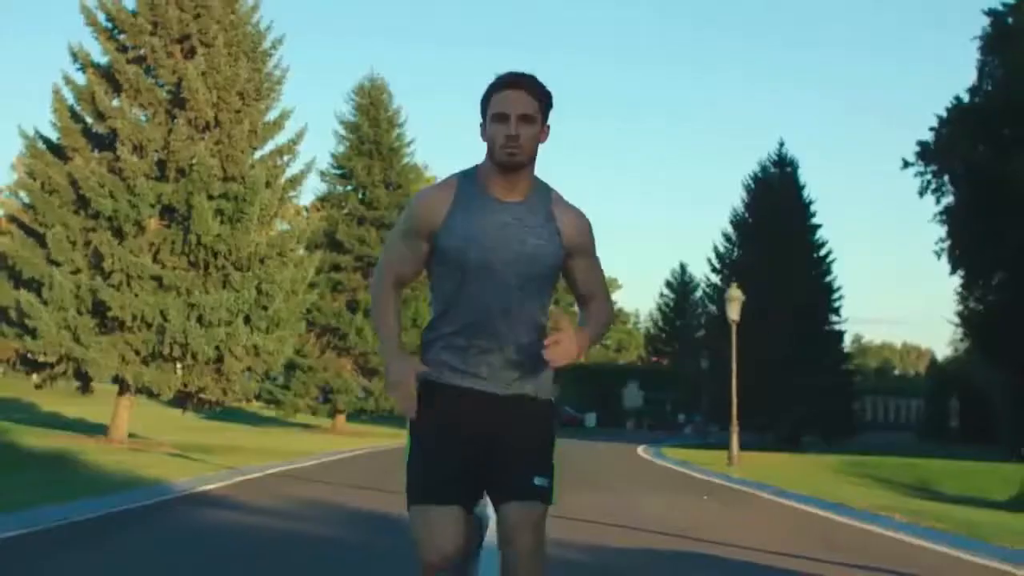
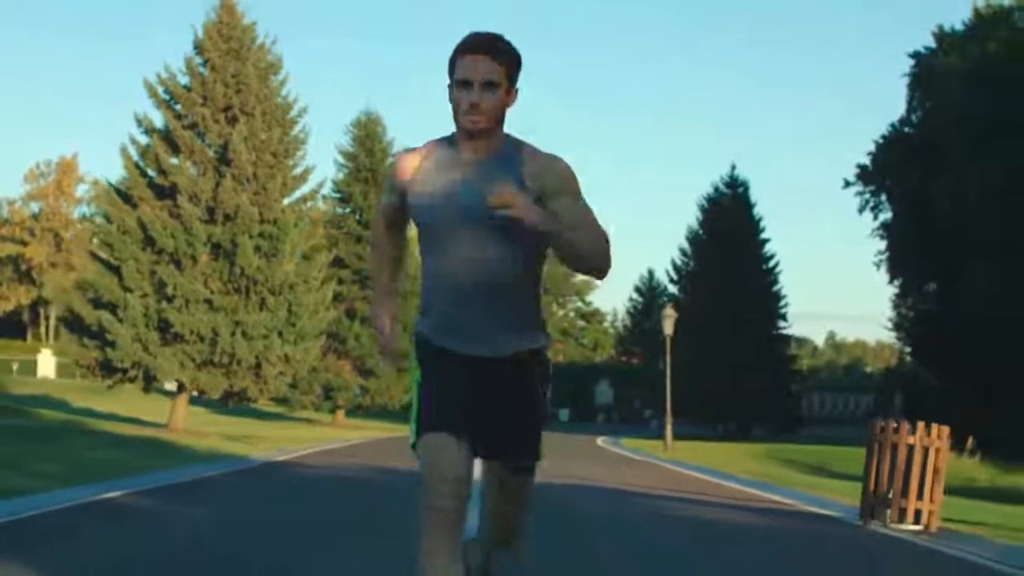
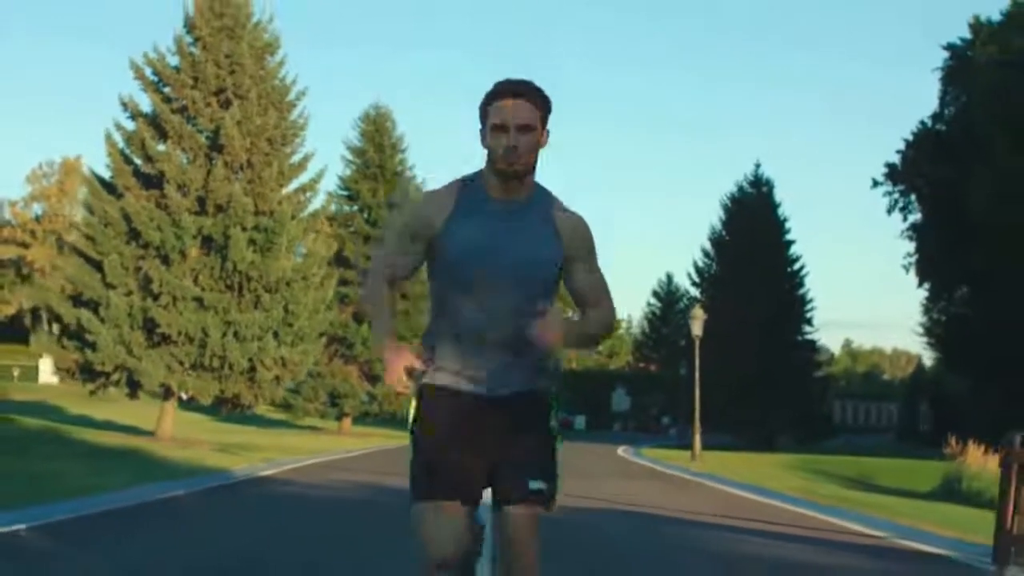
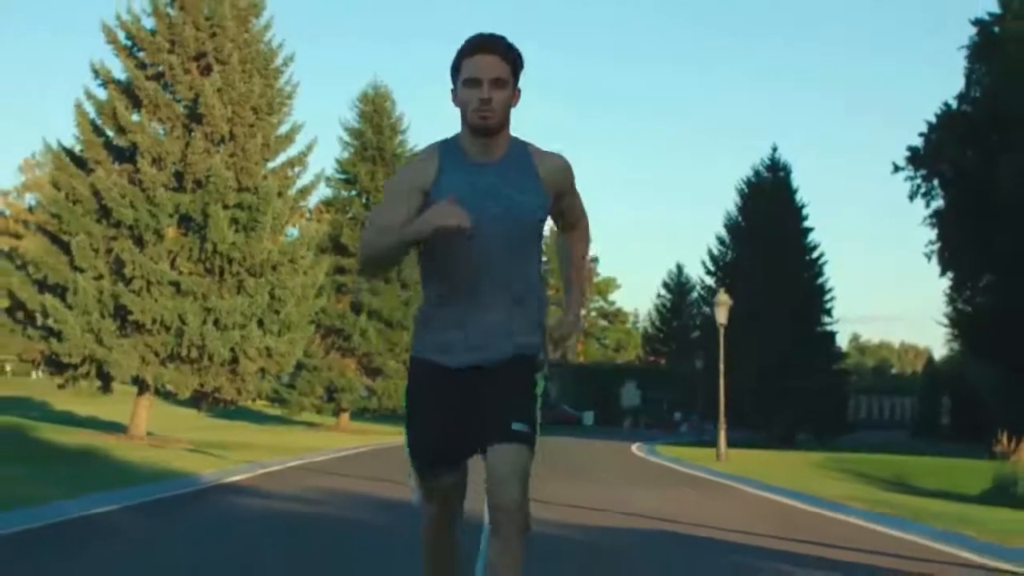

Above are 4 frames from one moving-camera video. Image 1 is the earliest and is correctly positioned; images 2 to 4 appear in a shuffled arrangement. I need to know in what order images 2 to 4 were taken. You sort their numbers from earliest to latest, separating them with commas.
4, 3, 2
